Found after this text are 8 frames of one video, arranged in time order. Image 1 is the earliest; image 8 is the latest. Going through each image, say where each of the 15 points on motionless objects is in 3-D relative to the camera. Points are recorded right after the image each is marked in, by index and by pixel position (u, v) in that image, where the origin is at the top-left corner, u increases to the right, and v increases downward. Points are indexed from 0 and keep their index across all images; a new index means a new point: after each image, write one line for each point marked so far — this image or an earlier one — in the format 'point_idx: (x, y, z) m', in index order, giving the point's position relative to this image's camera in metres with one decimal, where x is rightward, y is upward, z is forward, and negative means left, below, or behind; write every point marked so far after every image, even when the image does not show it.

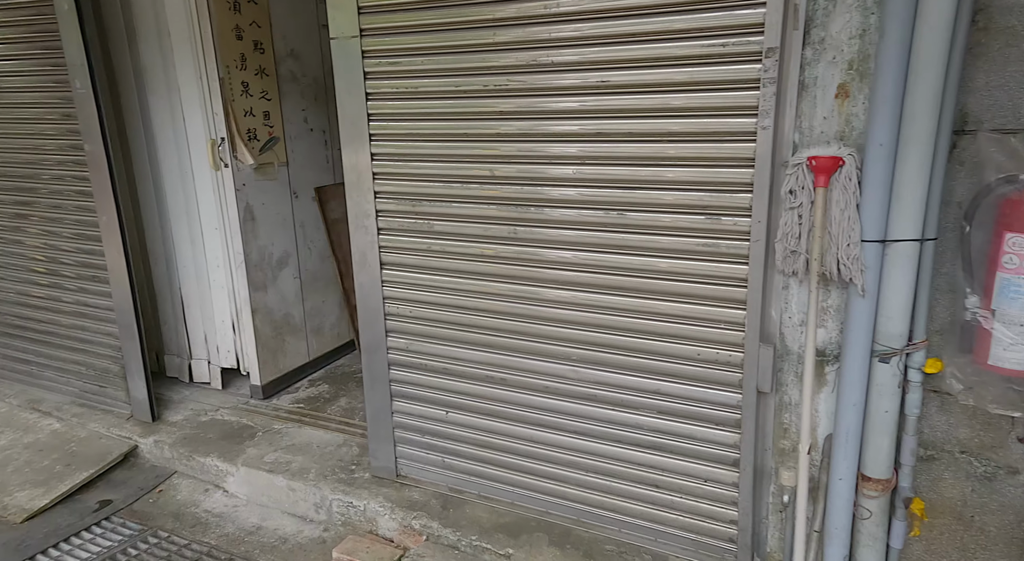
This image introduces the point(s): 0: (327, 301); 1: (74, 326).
0: (-0.7, -0.1, +2.7) m
1: (-1.6, -0.2, +2.6) m
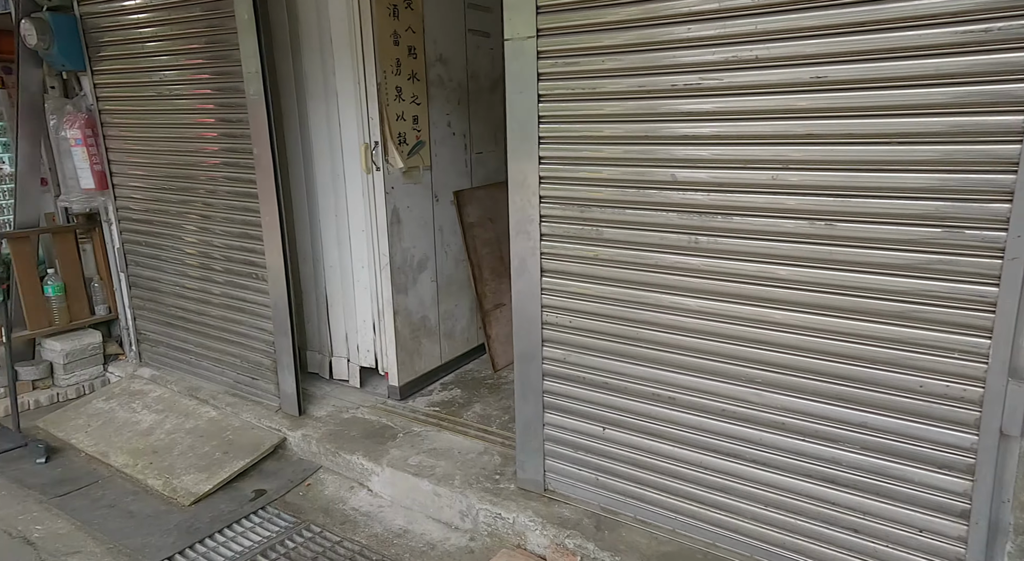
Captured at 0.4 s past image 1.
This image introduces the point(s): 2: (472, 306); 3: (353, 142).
0: (-0.2, -0.1, +2.7) m
1: (-1.1, -0.2, +2.8) m
2: (-0.2, -0.1, +2.8) m
3: (-0.5, +0.5, +2.3) m
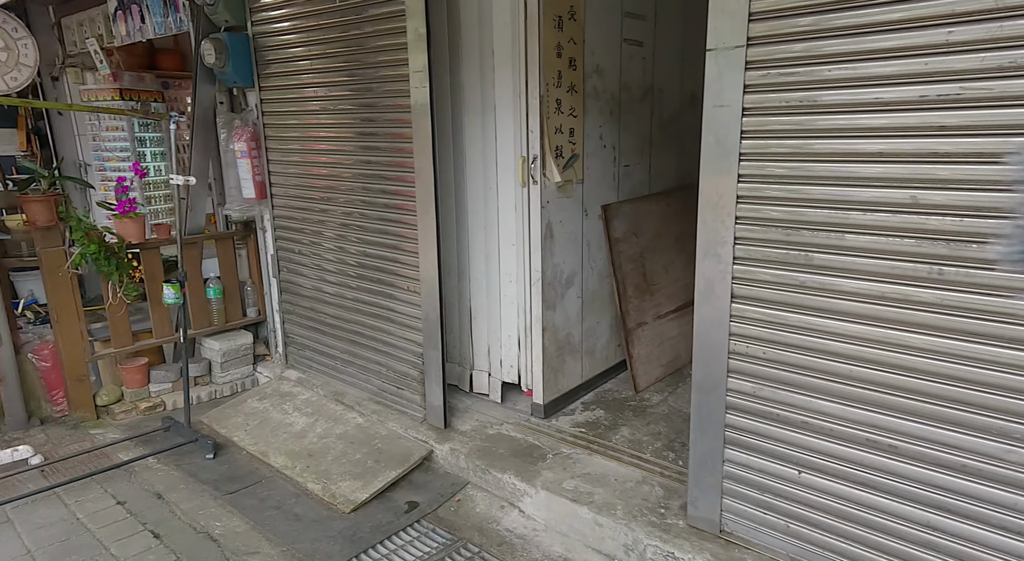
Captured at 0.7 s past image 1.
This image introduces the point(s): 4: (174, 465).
0: (+0.3, -0.2, +2.6) m
1: (-0.5, -0.2, +2.9) m
2: (+0.4, -0.2, +2.7) m
3: (0.0, +0.4, +2.3) m
4: (-1.2, -0.7, +2.6) m
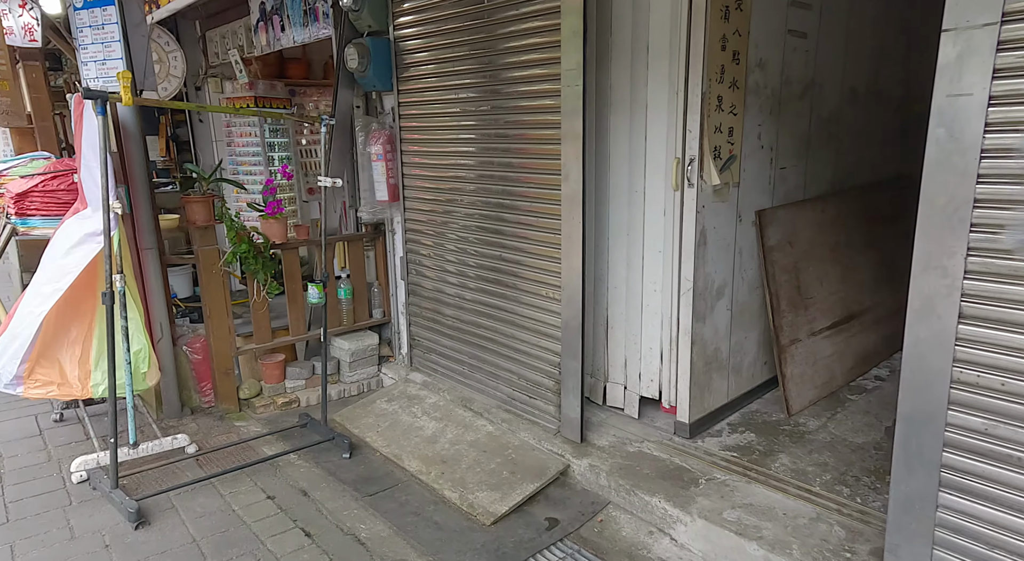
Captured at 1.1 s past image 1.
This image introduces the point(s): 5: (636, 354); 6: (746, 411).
0: (+0.8, -0.2, +2.4) m
1: (0.0, -0.2, +2.8) m
2: (+0.9, -0.2, +2.5) m
3: (+0.5, +0.4, +2.2) m
4: (-0.7, -0.7, +2.6) m
5: (+0.4, -0.3, +2.4) m
6: (+0.8, -0.5, +2.4) m
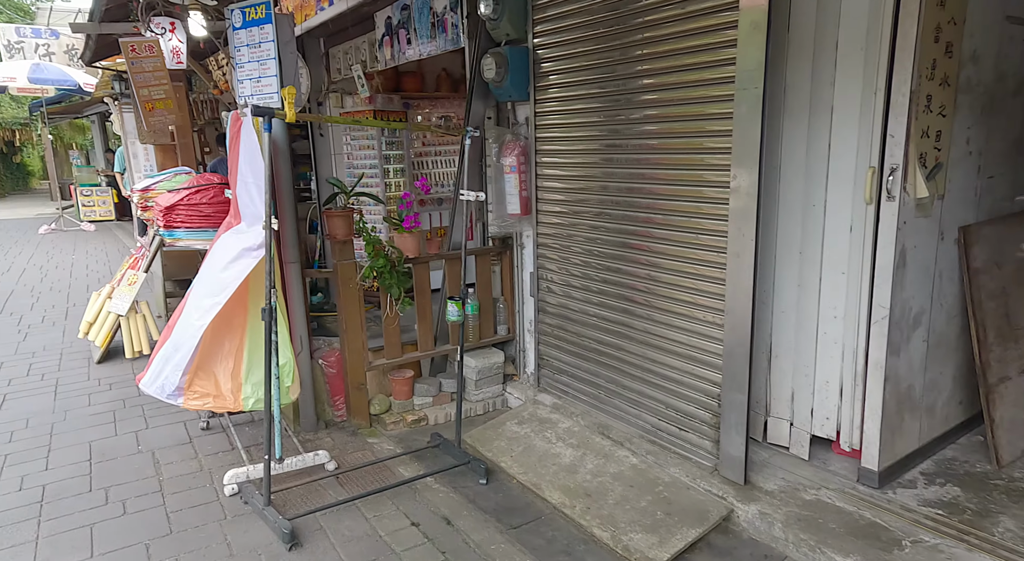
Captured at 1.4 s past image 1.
0: (+1.3, -0.3, +2.1) m
1: (+0.6, -0.3, +2.6) m
2: (+1.4, -0.3, +2.2) m
3: (+0.9, +0.3, +1.9) m
4: (-0.2, -0.7, +2.5) m
5: (+0.9, -0.3, +2.1) m
6: (+1.3, -0.5, +2.1) m
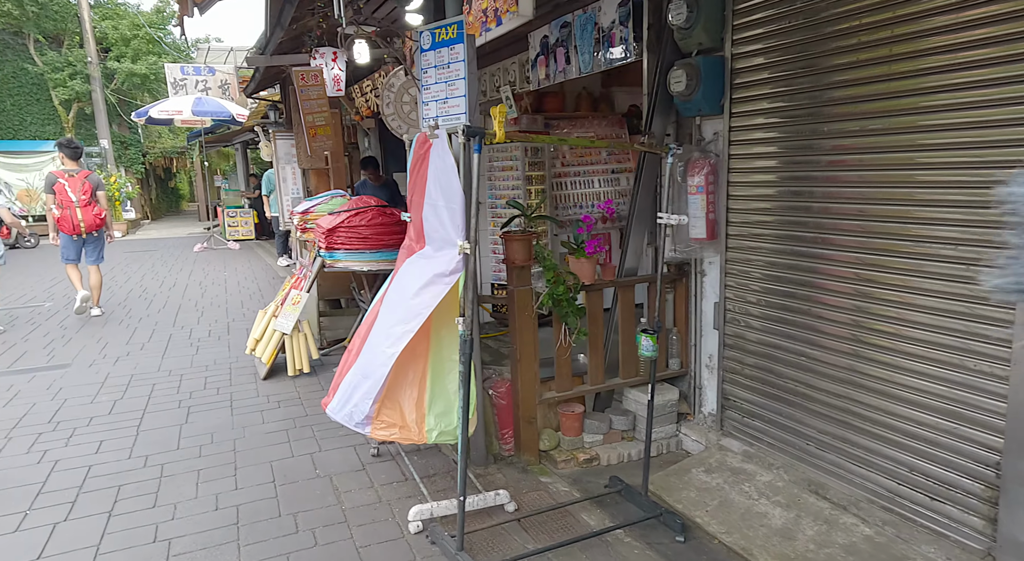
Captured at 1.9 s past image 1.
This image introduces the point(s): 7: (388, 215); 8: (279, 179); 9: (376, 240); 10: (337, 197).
0: (+1.9, -0.4, +1.6) m
1: (+1.2, -0.4, +2.2) m
2: (+2.0, -0.4, +1.6) m
3: (+1.5, +0.2, +1.5) m
4: (+0.4, -0.8, +2.2) m
5: (+1.5, -0.4, +1.7) m
6: (+1.9, -0.7, +1.6) m
7: (-1.0, +0.5, +5.4) m
8: (-3.5, +1.5, +10.3) m
9: (-1.0, +0.3, +5.3) m
10: (-1.6, +0.8, +6.3) m
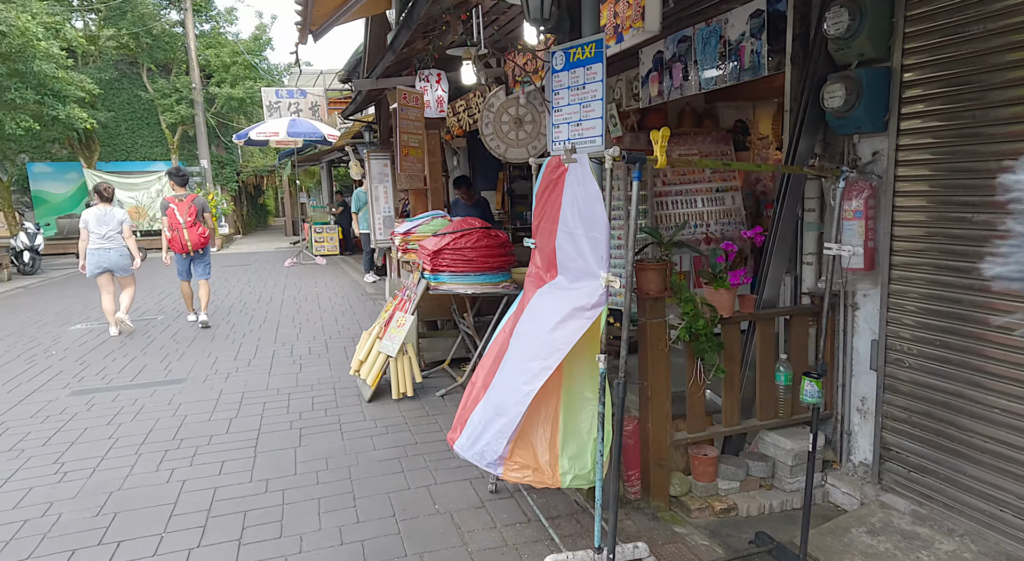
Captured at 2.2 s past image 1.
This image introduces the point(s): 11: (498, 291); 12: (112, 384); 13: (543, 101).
0: (+2.2, -0.5, +1.2) m
1: (+1.6, -0.5, +1.8) m
2: (+2.3, -0.5, +1.2) m
3: (+1.8, +0.1, +1.1) m
4: (+0.9, -1.0, +2.0) m
5: (+1.9, -0.5, +1.3) m
6: (+2.2, -0.8, +1.2) m
7: (-0.1, +0.3, +5.3) m
8: (-2.1, +1.2, +10.5) m
9: (-0.2, +0.1, +5.2) m
10: (-0.7, +0.6, +6.3) m
11: (-0.1, -0.1, +5.2) m
12: (-3.5, -0.9, +6.1) m
13: (+0.3, +1.7, +6.6) m
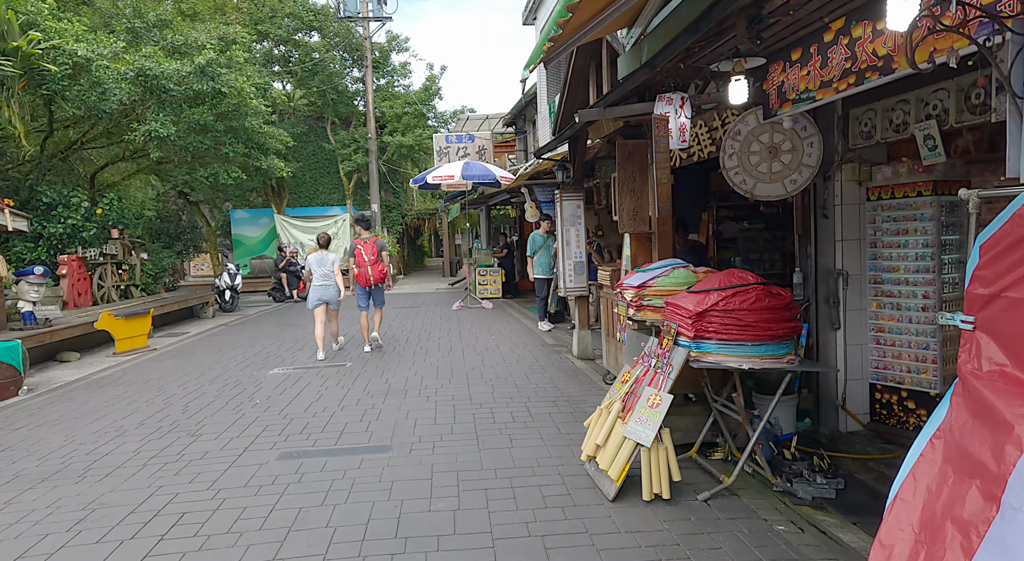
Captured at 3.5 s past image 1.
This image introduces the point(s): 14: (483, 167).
0: (+3.0, -0.7, -0.5) m
1: (+2.5, -0.8, +0.3) m
2: (+3.0, -0.7, -0.5) m
3: (+2.6, -0.1, -0.4) m
4: (+1.8, -1.2, +0.6) m
5: (+2.6, -0.8, -0.2) m
6: (+2.9, -1.0, -0.5) m
7: (+1.6, -0.1, +4.2) m
8: (+0.8, +0.5, +9.6) m
9: (+1.4, -0.3, +4.1) m
10: (+1.3, +0.1, +5.2) m
11: (+1.6, -0.5, +4.0) m
12: (-1.5, -1.3, +5.5) m
13: (+2.3, +1.2, +5.3) m
14: (-0.5, +2.5, +15.2) m
